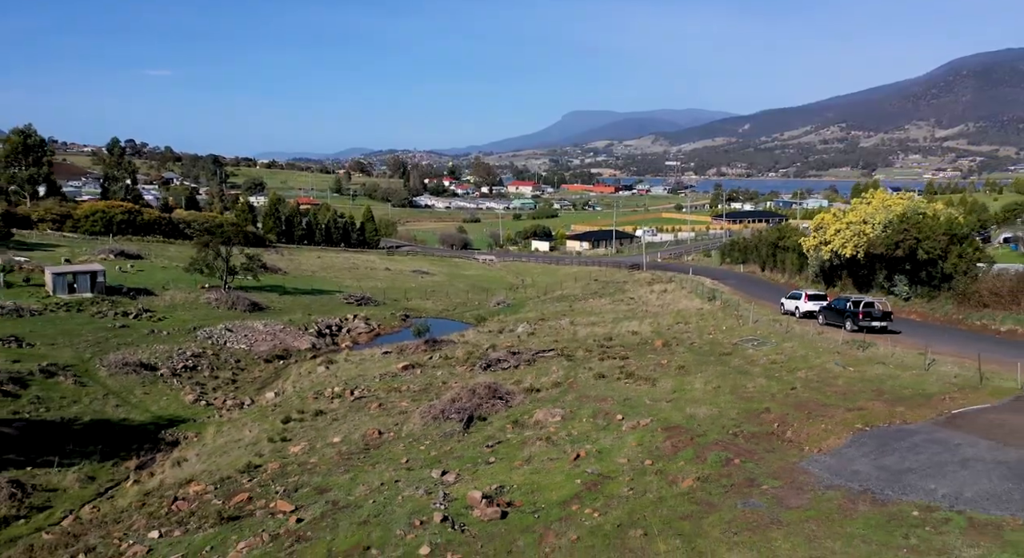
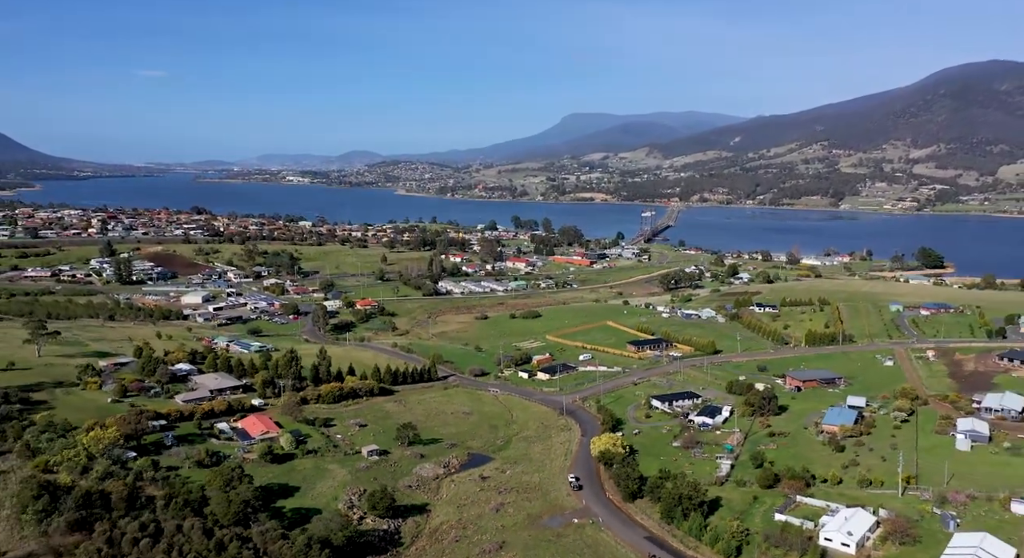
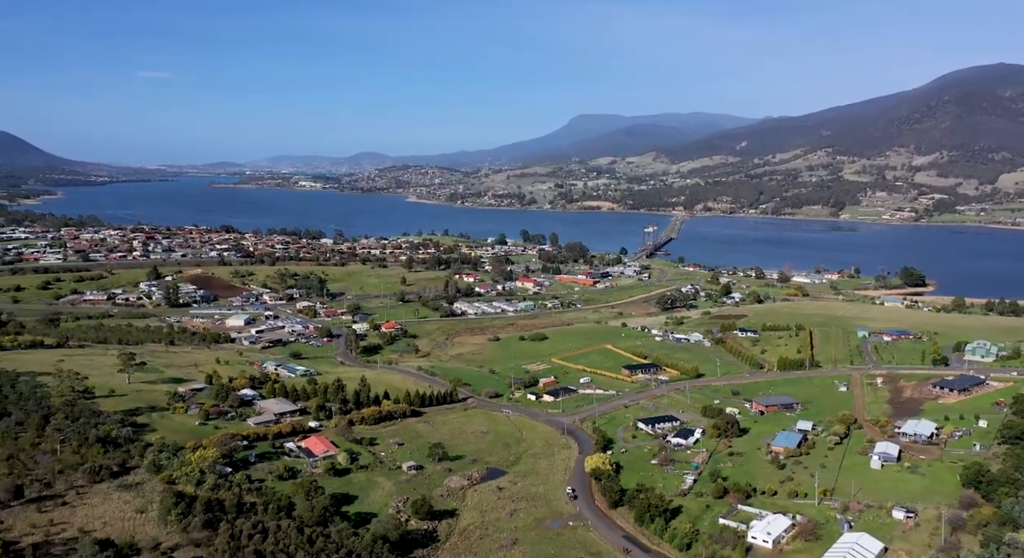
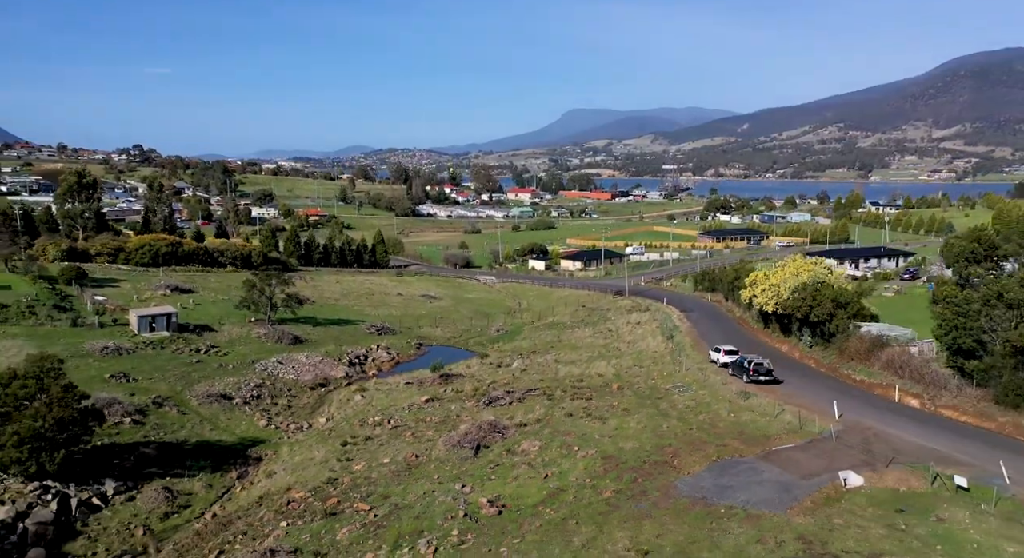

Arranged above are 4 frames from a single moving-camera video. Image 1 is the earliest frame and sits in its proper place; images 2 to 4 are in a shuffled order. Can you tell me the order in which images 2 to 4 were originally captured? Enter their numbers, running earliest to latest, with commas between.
4, 2, 3
